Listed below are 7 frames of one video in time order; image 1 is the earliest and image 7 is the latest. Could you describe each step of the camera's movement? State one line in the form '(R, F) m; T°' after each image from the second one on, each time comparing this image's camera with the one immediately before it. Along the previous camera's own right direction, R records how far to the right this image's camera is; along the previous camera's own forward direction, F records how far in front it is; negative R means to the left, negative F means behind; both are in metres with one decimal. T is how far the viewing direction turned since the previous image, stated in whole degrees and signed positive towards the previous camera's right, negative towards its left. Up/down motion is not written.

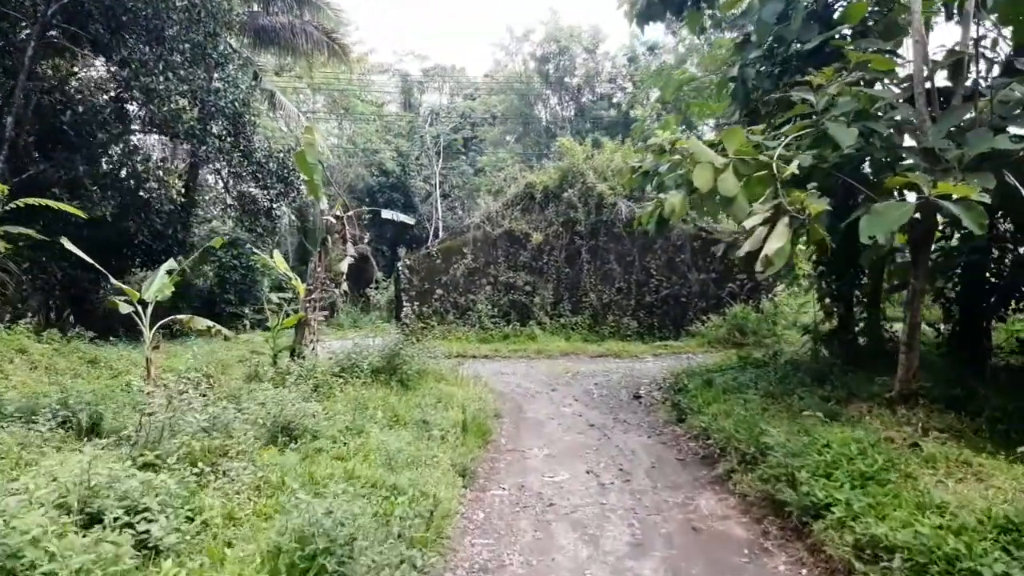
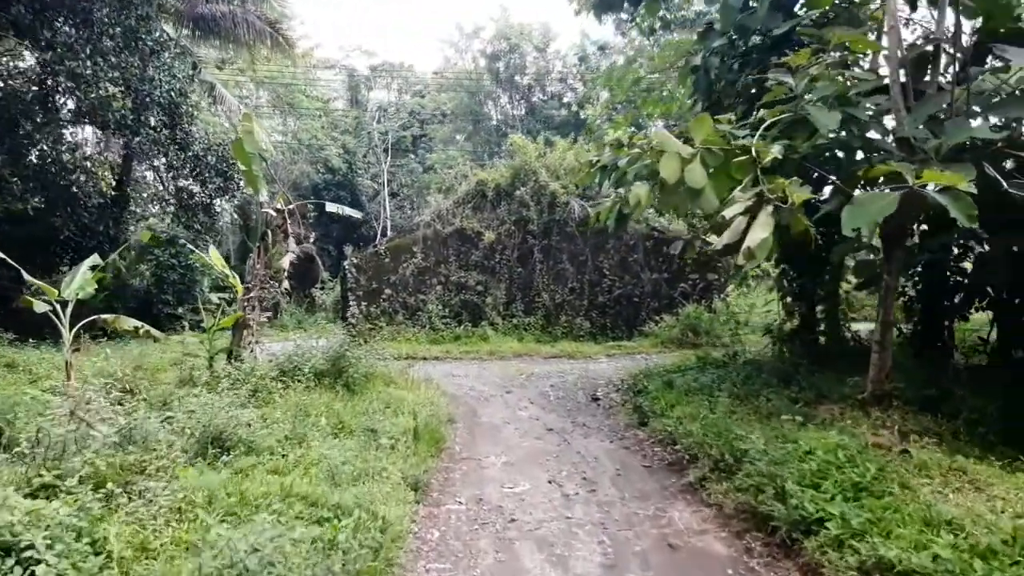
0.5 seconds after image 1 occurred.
(0.0, +0.3) m; +4°
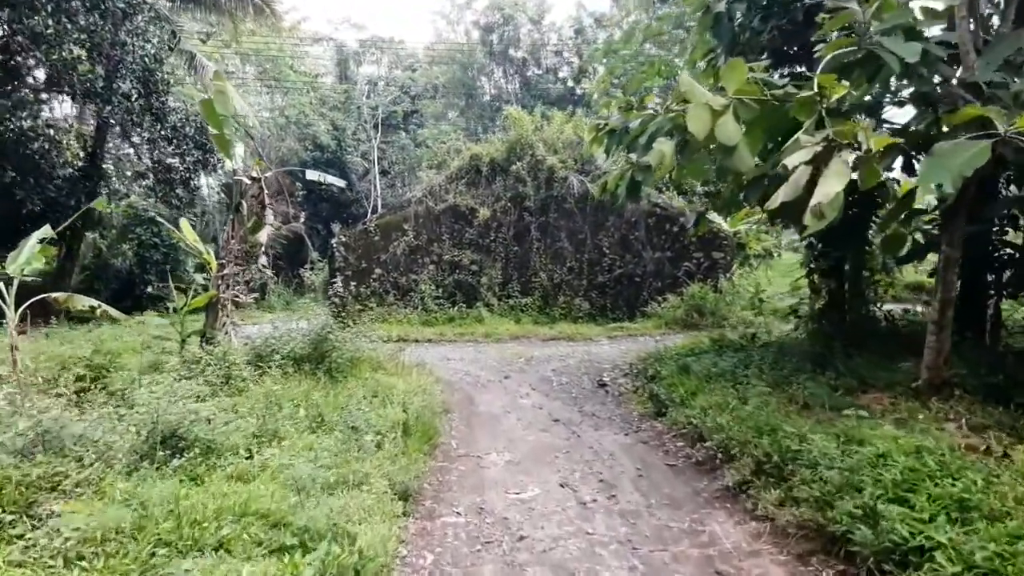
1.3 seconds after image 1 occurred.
(-0.1, +0.6) m; +1°
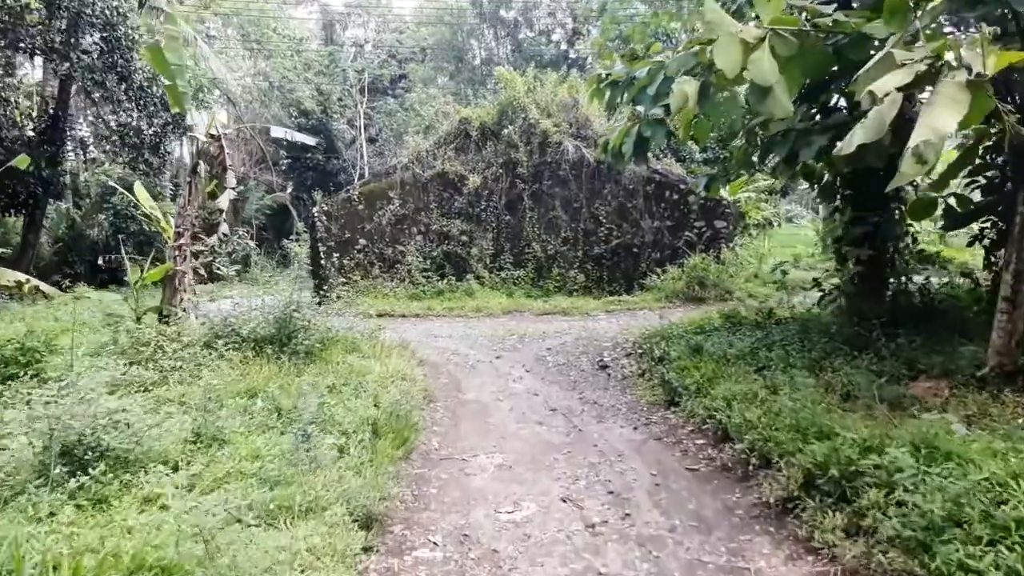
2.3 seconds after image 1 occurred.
(0.0, +0.6) m; +1°
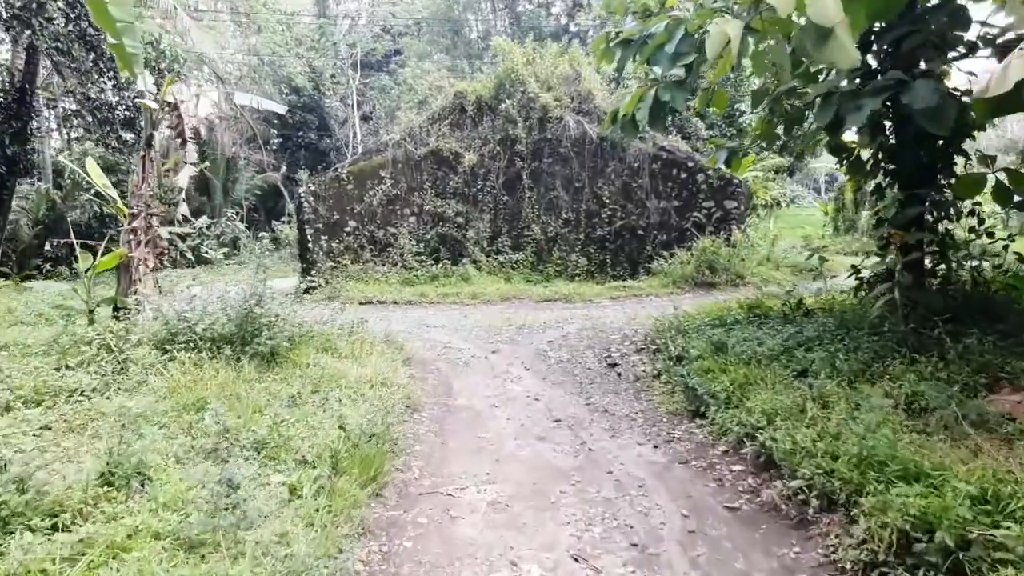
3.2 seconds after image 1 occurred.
(0.0, +0.6) m; 0°
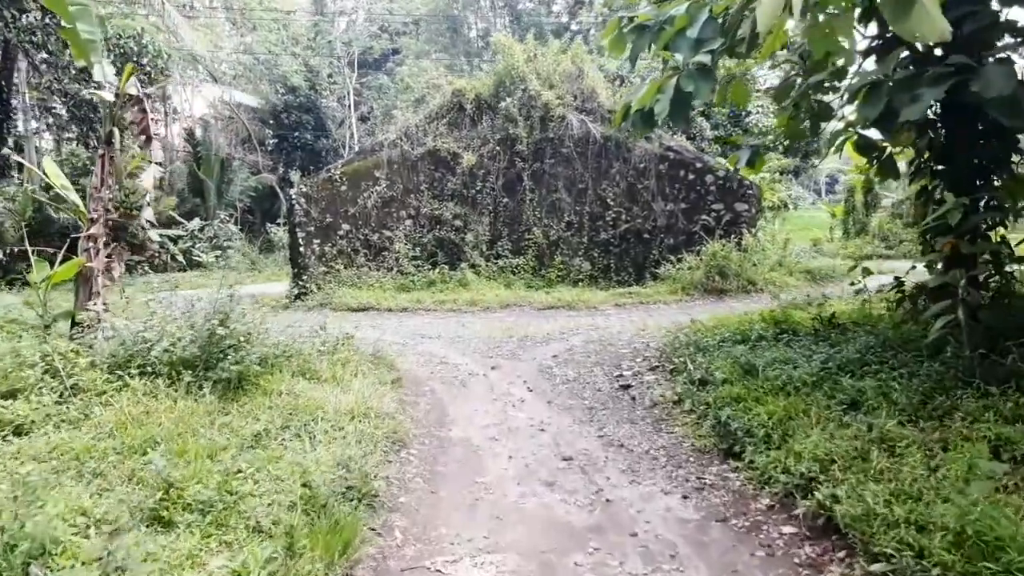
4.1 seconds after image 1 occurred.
(0.0, +0.5) m; 0°
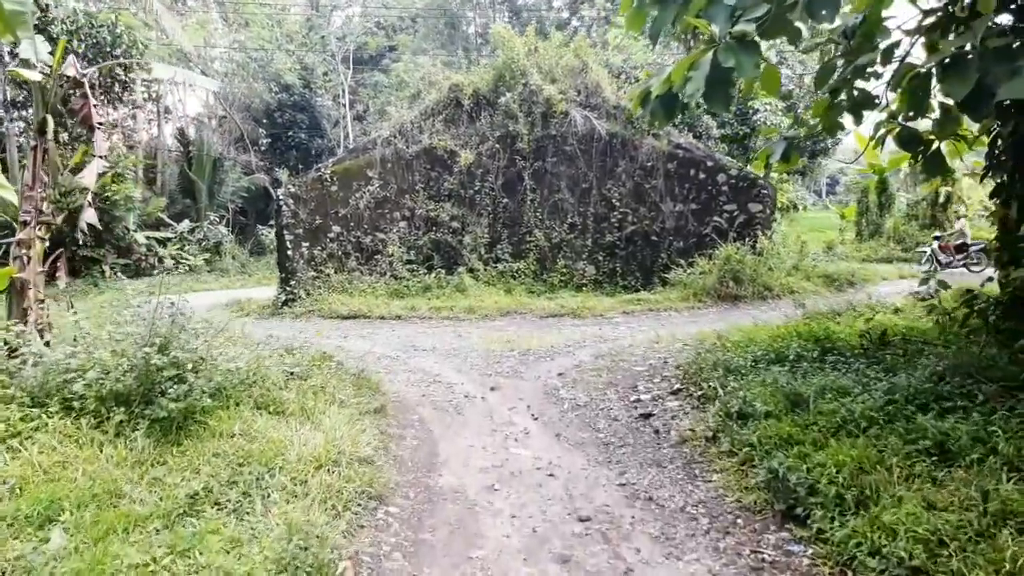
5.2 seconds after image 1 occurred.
(0.0, +0.6) m; 0°
